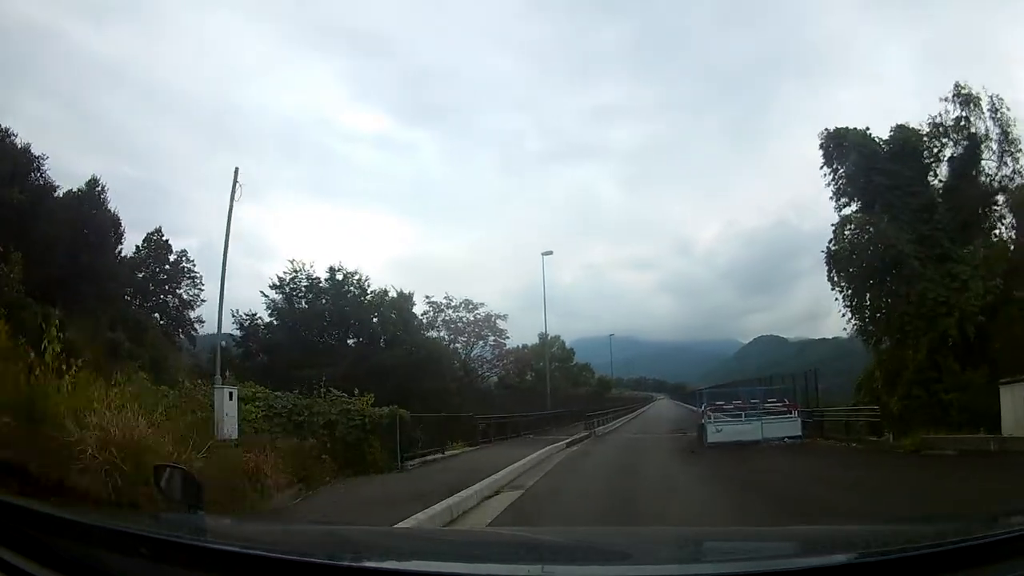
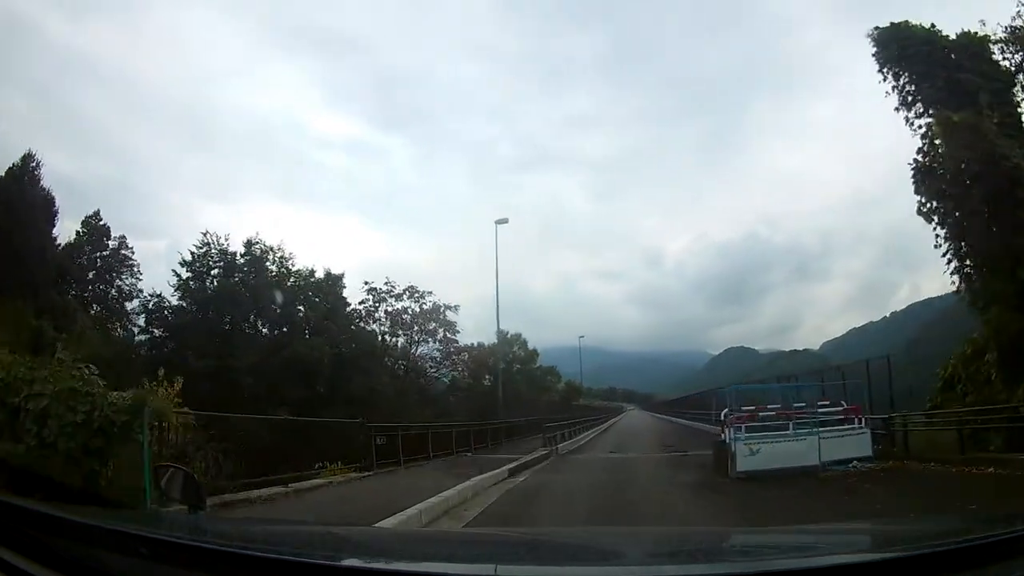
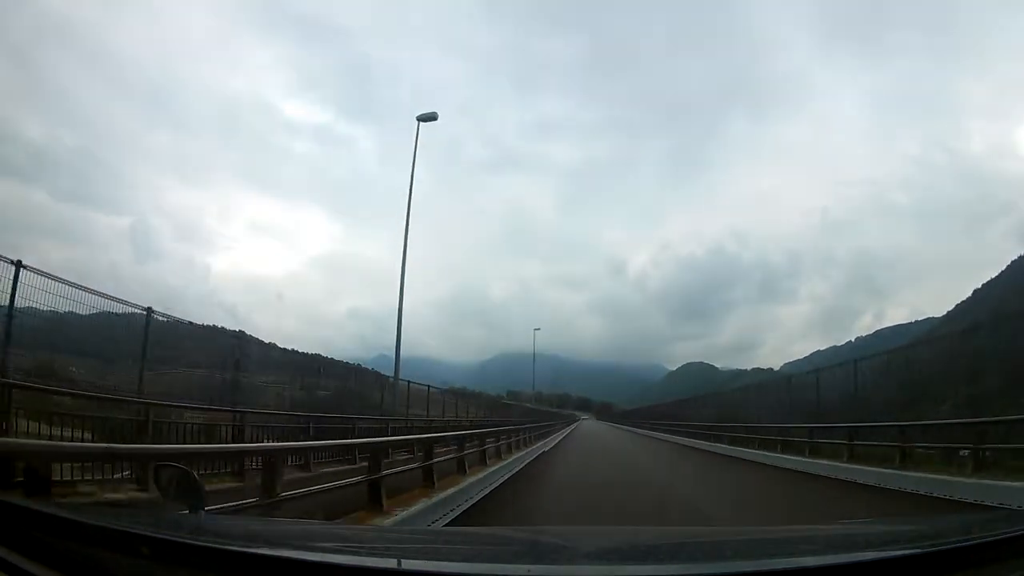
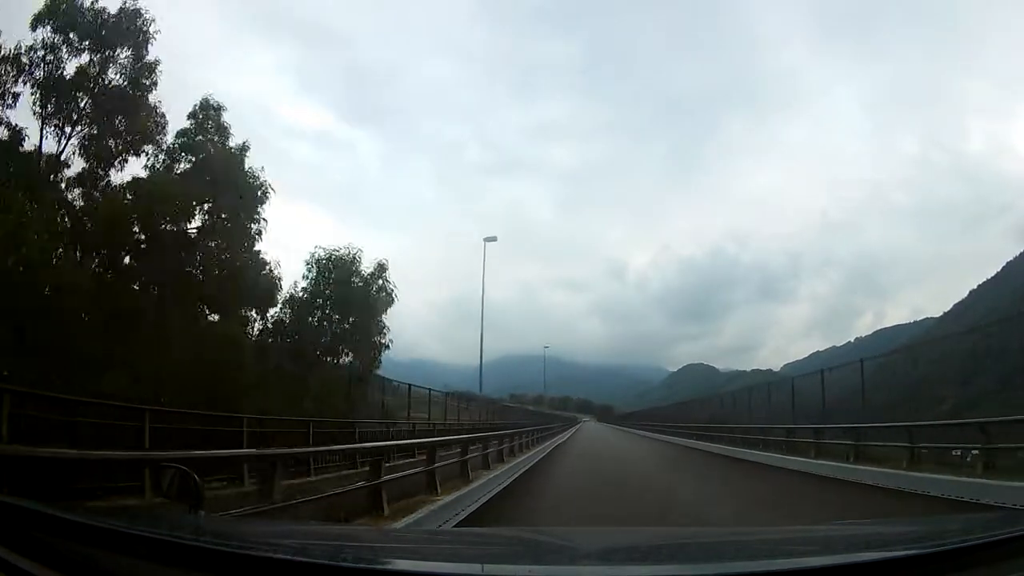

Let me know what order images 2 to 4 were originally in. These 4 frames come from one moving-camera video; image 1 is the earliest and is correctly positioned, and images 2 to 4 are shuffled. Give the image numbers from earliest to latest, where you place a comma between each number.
2, 4, 3
